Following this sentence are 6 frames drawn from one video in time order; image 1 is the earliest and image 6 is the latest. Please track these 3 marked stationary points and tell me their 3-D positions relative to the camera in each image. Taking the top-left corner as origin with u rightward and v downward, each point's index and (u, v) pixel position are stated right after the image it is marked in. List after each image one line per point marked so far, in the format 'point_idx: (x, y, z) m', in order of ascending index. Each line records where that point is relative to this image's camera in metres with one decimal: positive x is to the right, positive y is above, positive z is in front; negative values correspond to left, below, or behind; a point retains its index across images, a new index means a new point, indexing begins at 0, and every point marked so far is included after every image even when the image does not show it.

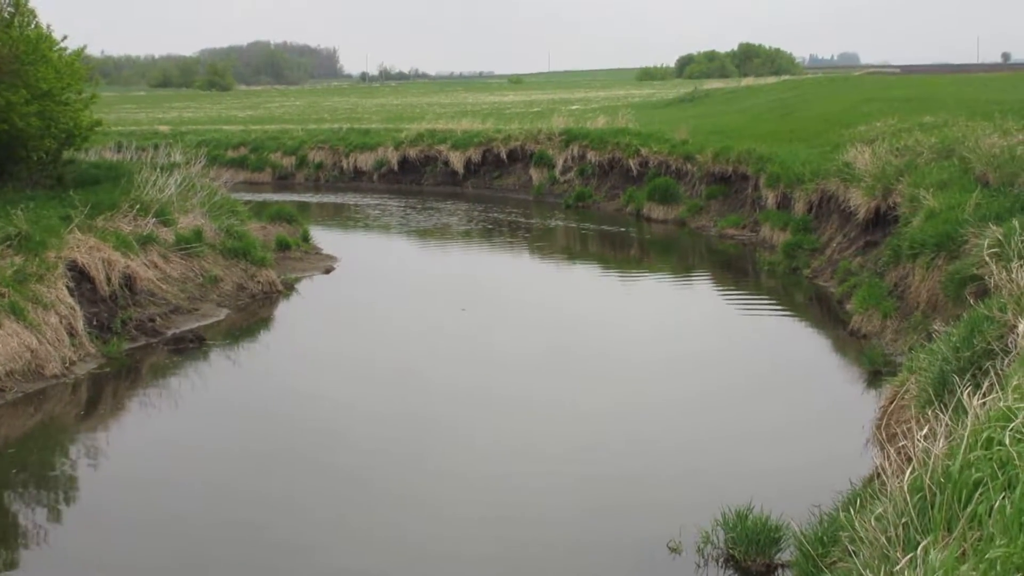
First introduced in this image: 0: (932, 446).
0: (+8.2, -3.0, +7.8) m
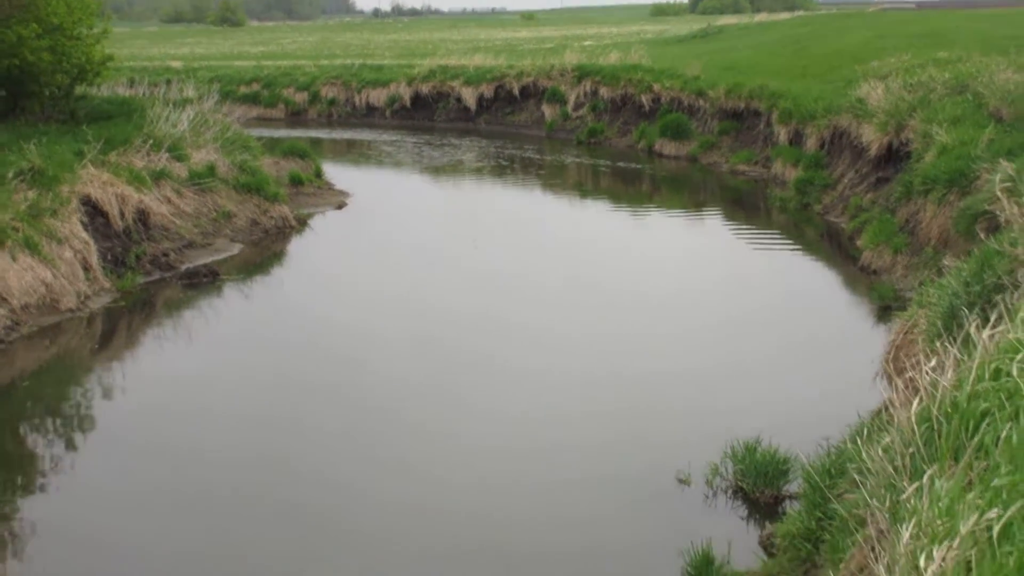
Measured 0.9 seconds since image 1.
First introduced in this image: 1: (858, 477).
0: (+8.5, -1.7, +7.8) m
1: (+6.6, -3.7, +7.6) m
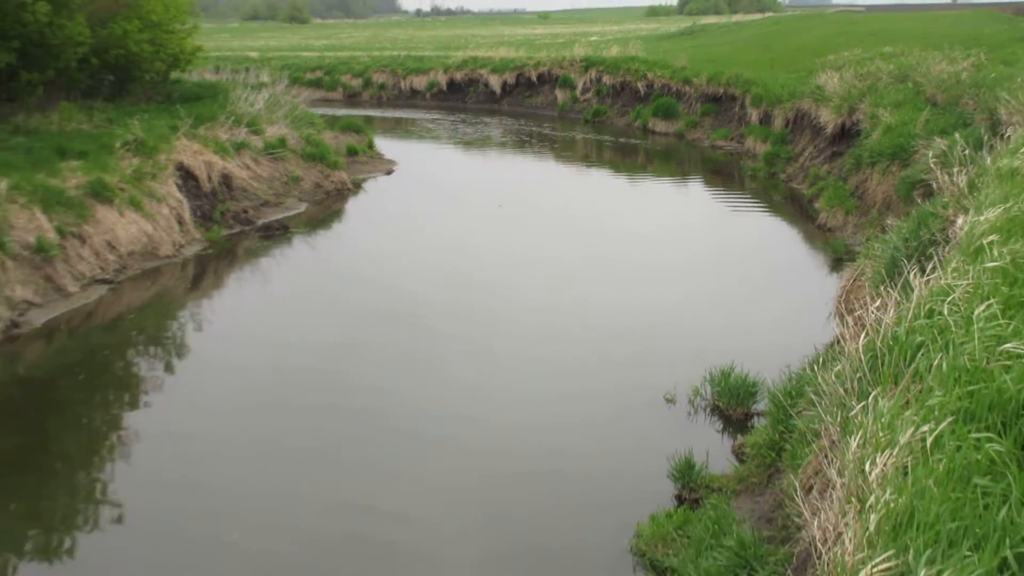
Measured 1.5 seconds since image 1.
0: (+8.9, -0.6, +9.5) m
1: (+7.1, -2.5, +9.3) m
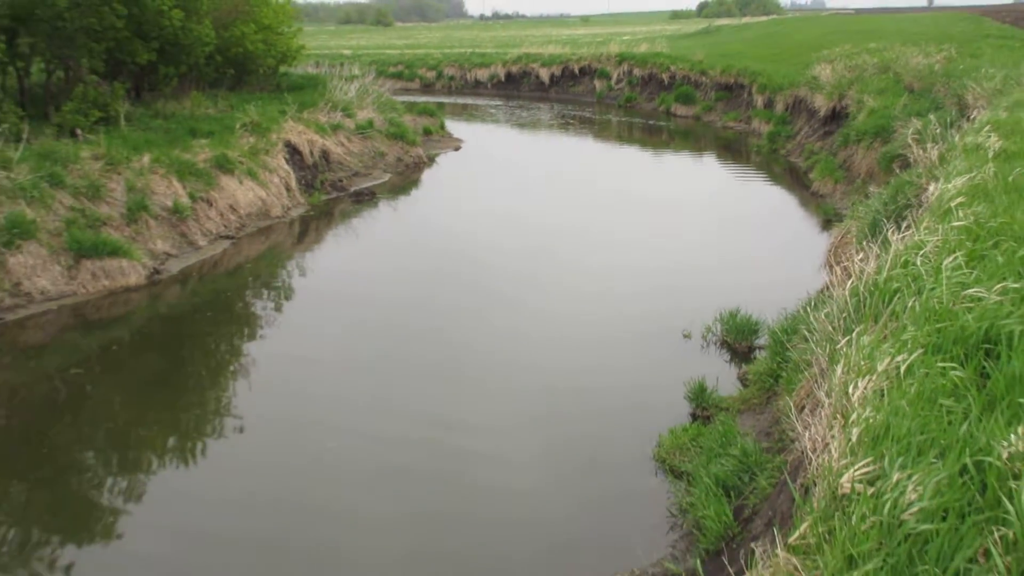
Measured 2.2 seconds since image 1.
0: (+10.3, +0.7, +11.5) m
1: (+8.4, -1.2, +11.3) m
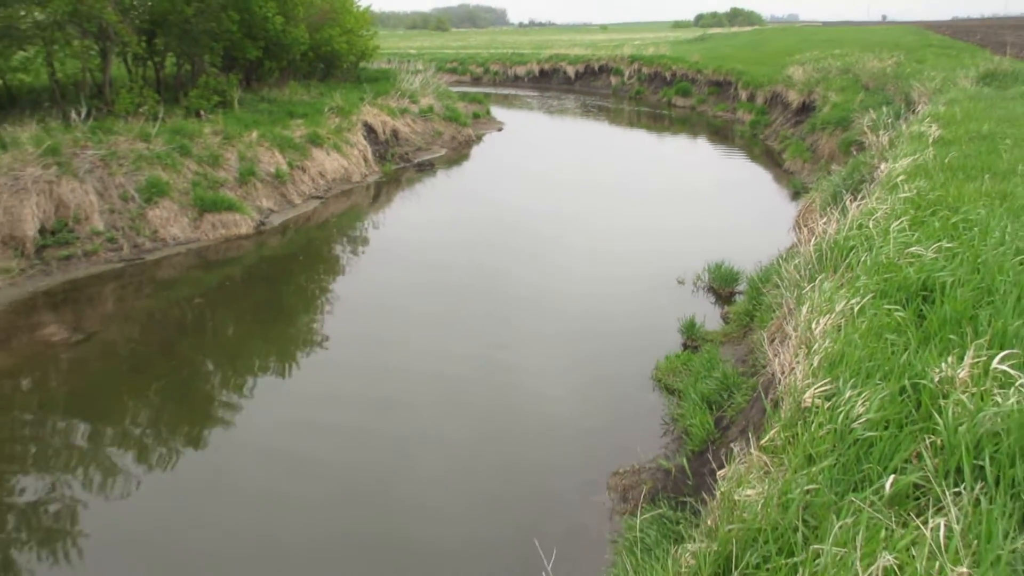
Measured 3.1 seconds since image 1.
0: (+11.4, +2.2, +14.4) m
1: (+9.5, +0.4, +14.3) m
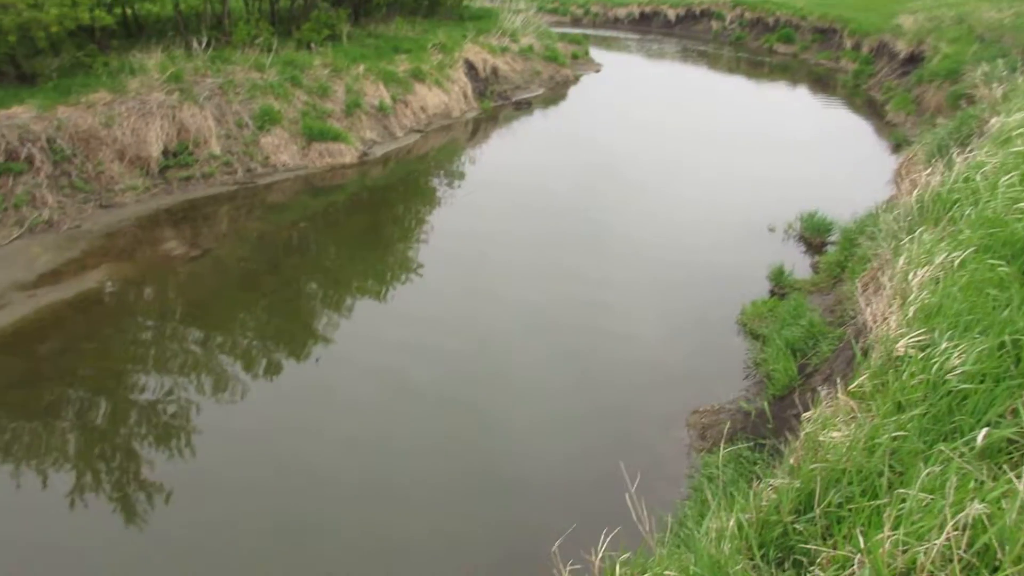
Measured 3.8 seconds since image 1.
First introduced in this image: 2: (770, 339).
0: (+14.9, +3.9, +14.2) m
1: (+12.9, +2.1, +14.2) m
2: (+8.7, -1.6, +13.1) m
